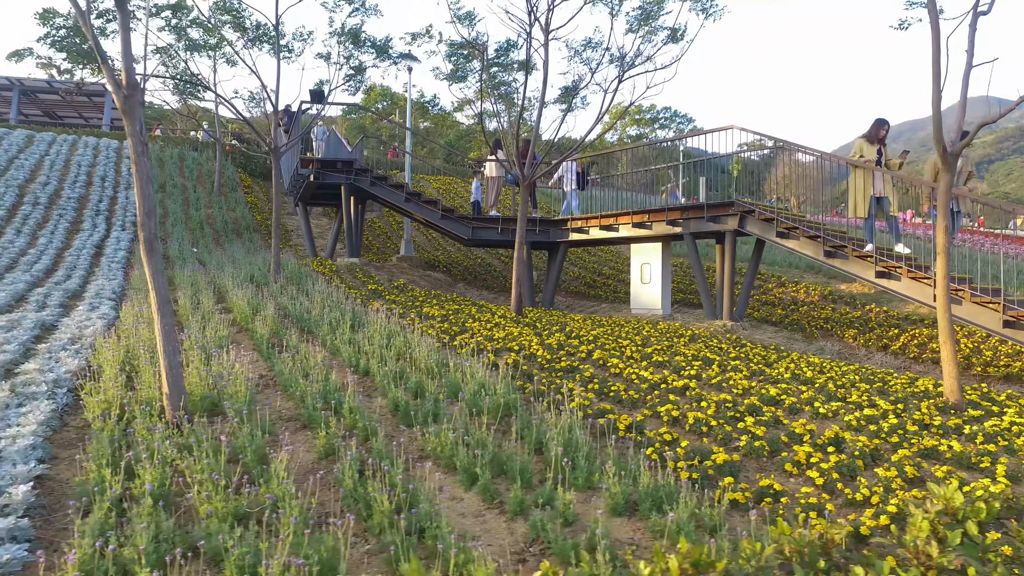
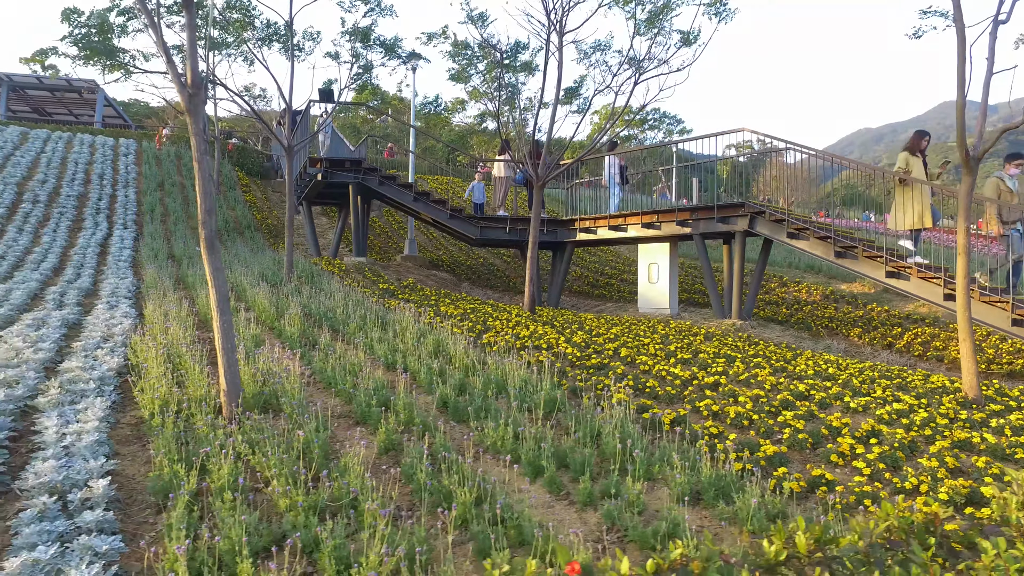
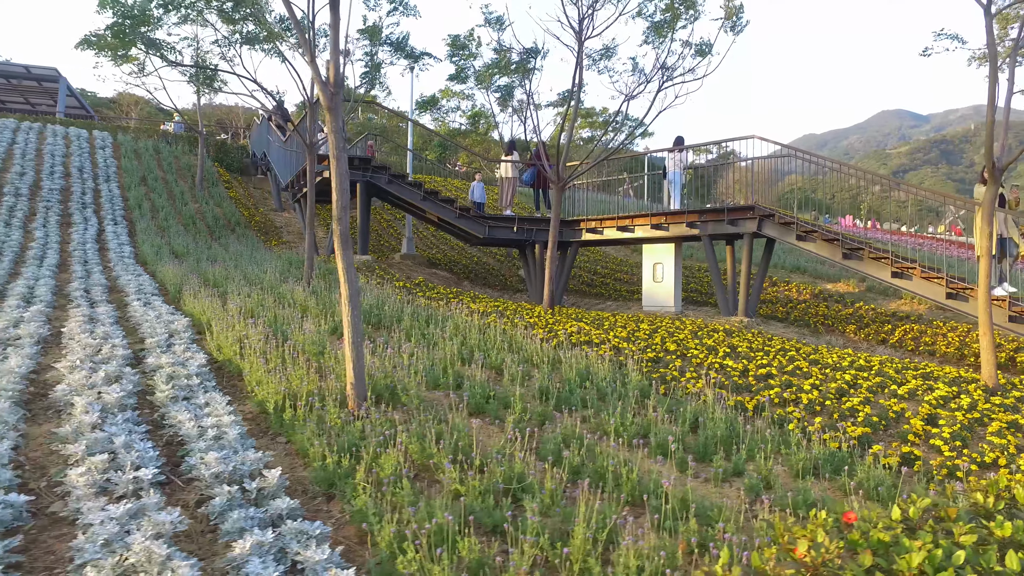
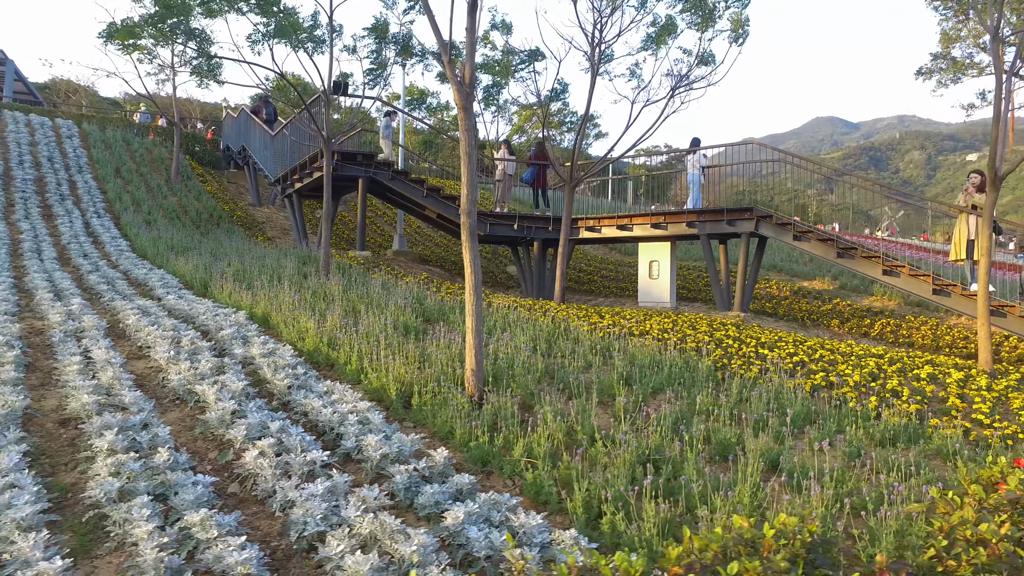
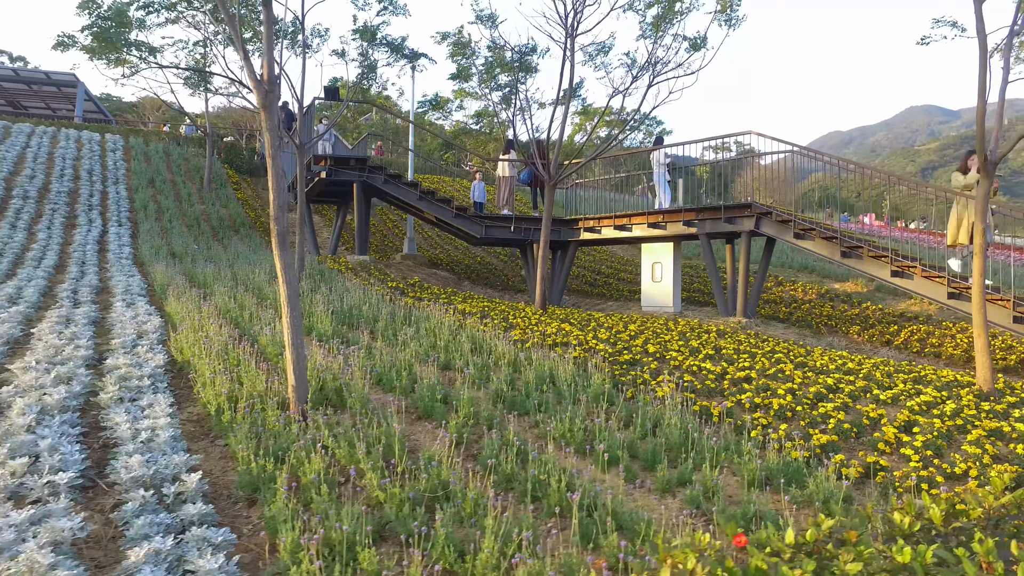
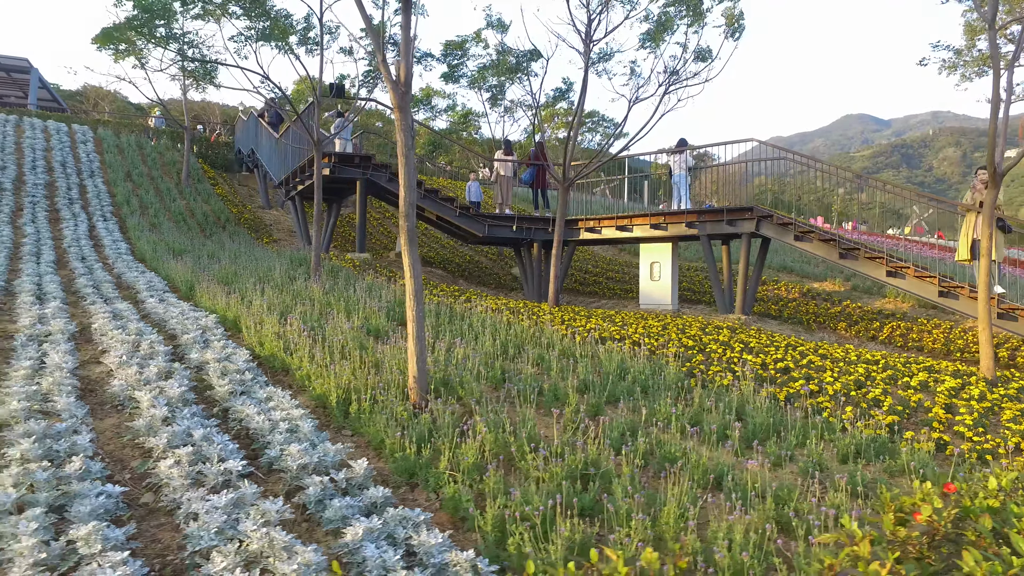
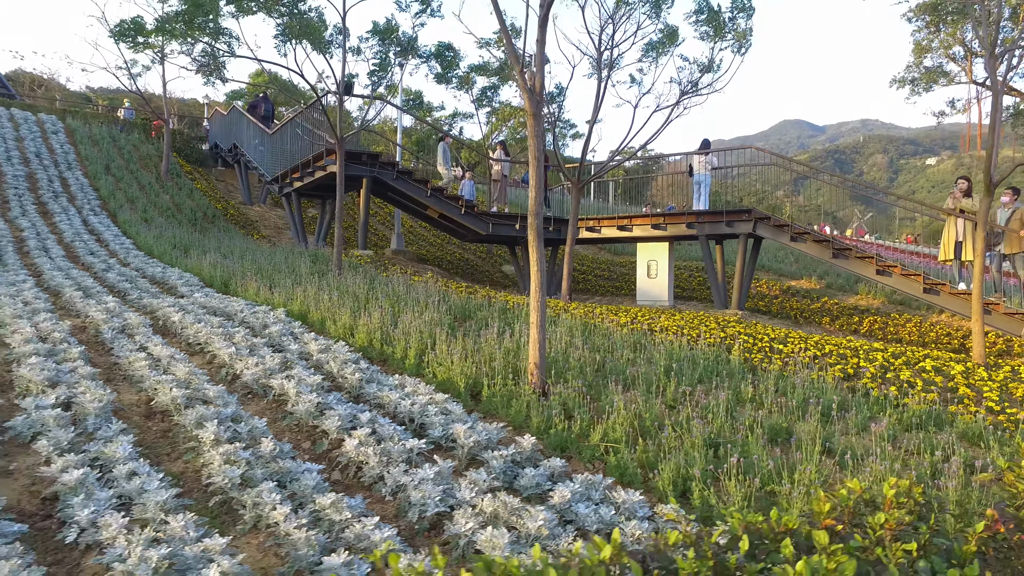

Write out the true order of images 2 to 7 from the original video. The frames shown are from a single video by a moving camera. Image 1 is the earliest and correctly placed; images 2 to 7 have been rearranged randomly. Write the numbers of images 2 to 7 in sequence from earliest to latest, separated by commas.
2, 5, 3, 6, 4, 7
